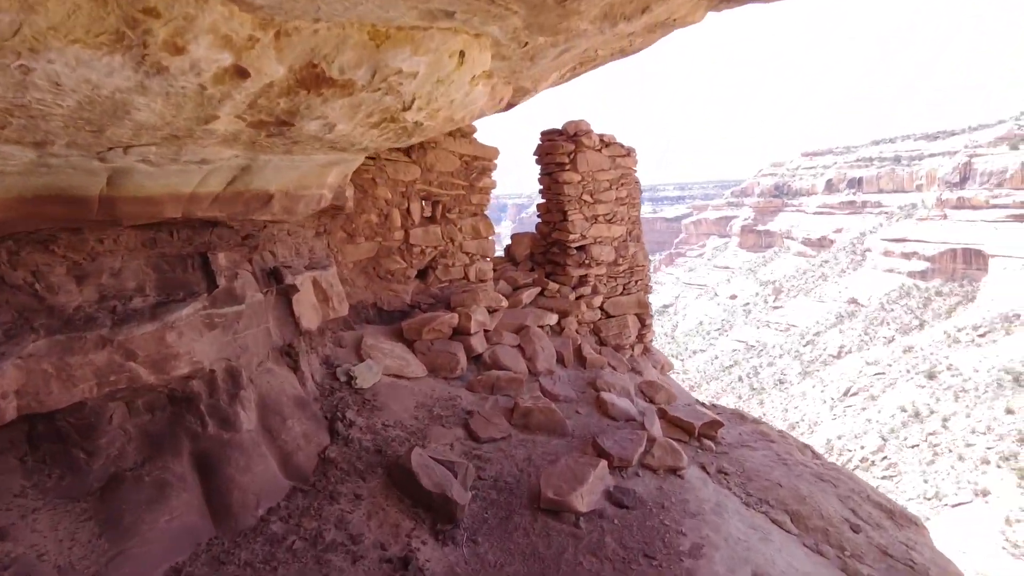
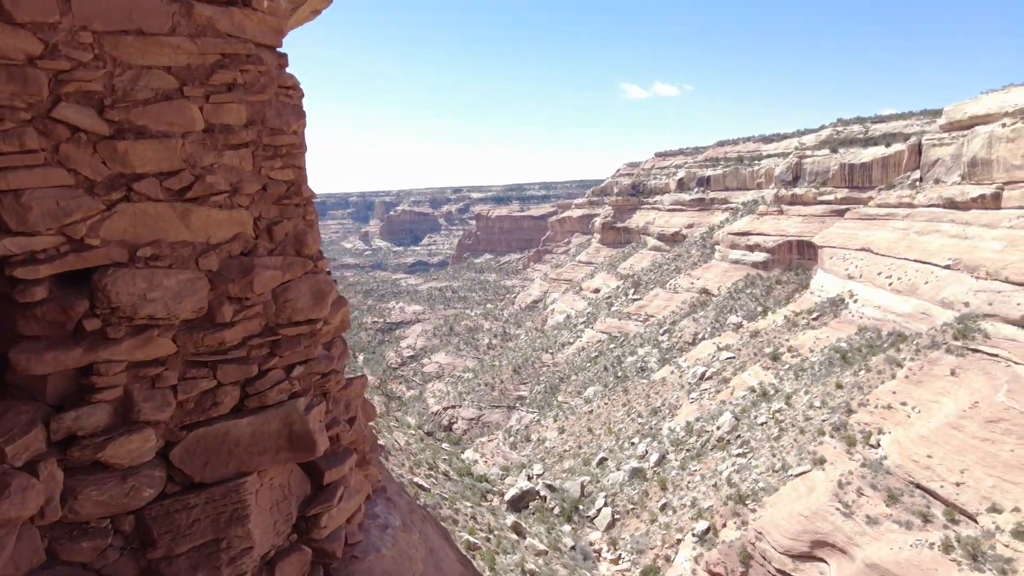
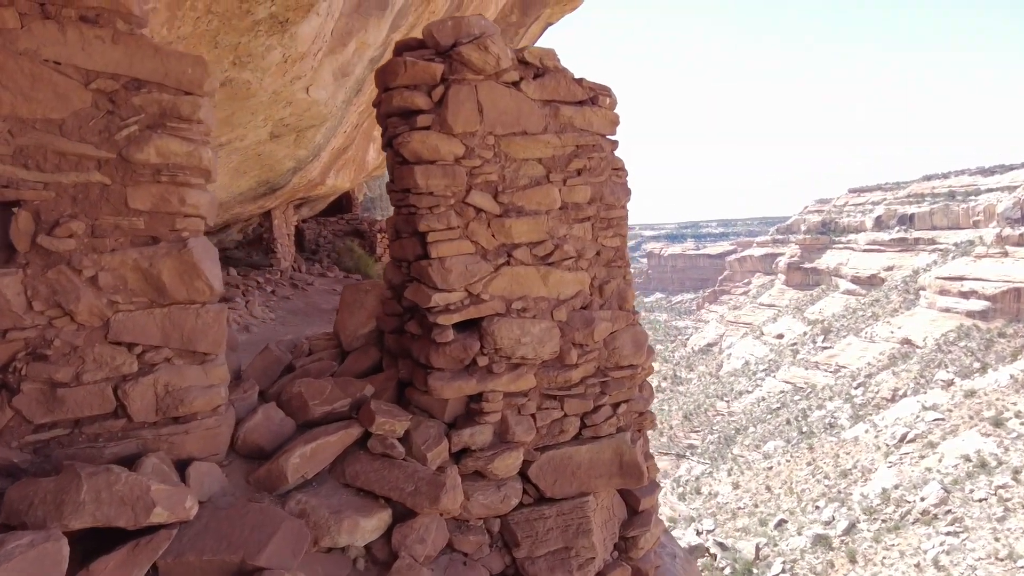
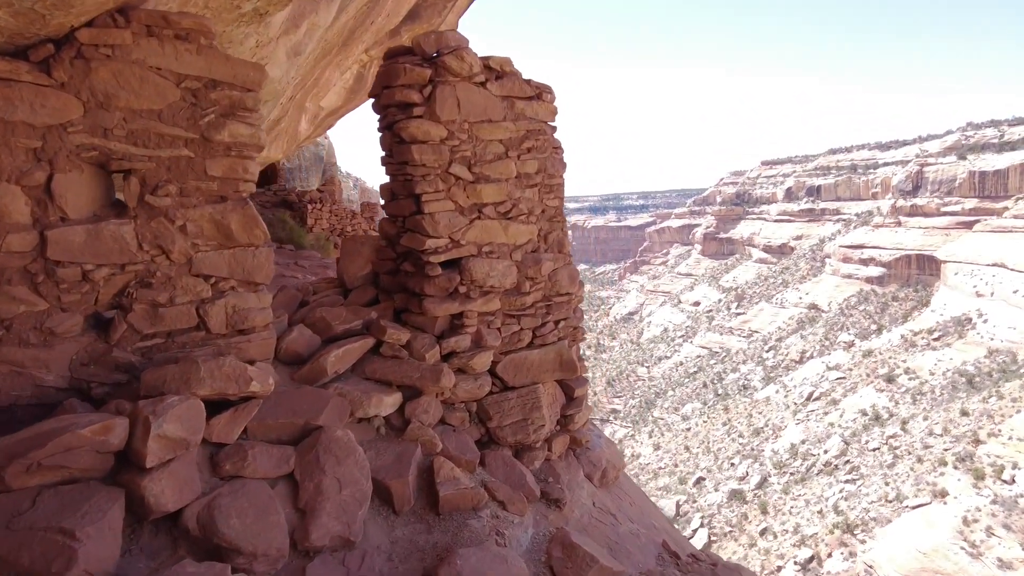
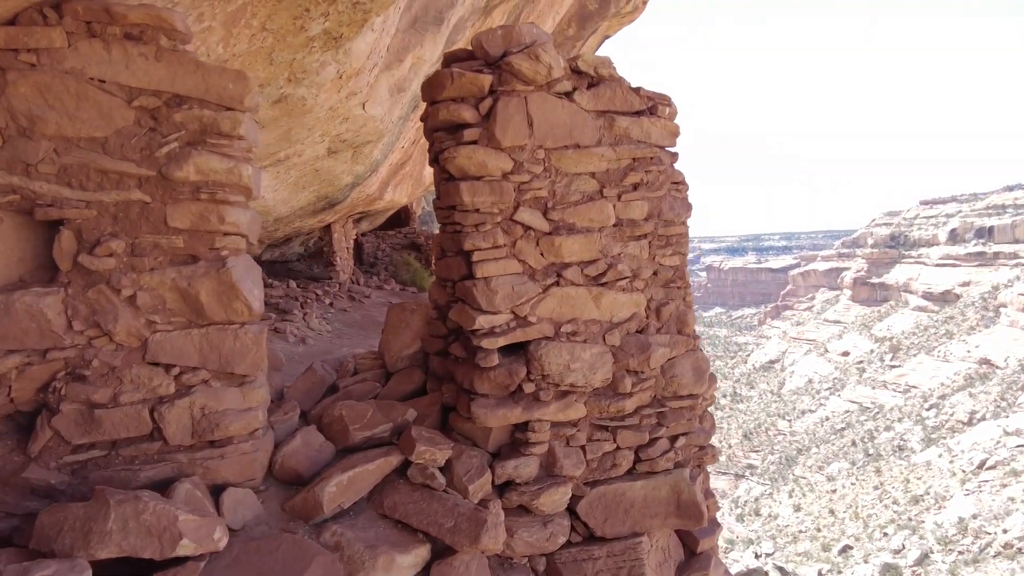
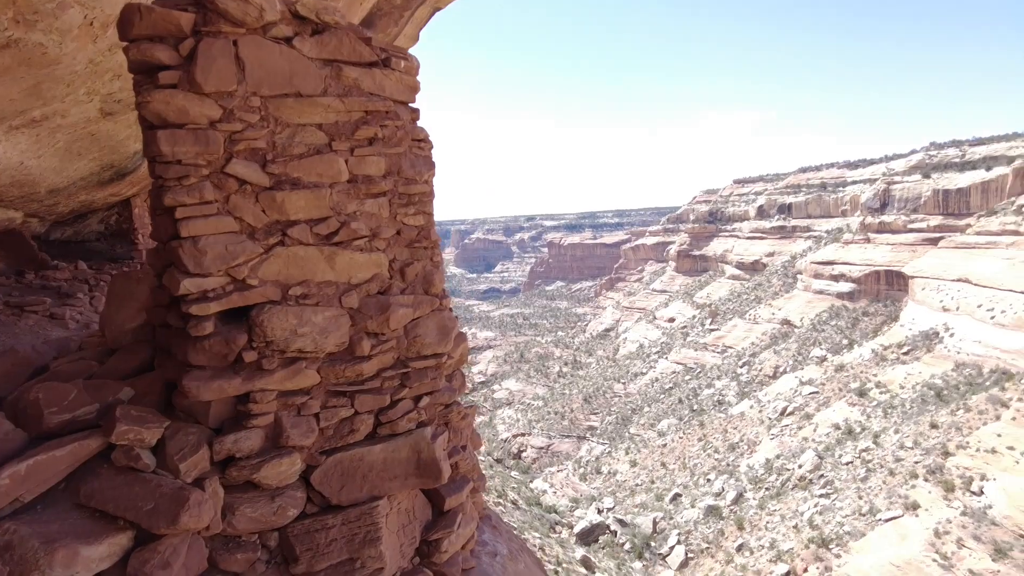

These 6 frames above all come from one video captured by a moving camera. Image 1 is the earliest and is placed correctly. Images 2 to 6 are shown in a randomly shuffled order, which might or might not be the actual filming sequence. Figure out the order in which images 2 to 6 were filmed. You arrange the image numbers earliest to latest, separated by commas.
4, 3, 5, 6, 2
